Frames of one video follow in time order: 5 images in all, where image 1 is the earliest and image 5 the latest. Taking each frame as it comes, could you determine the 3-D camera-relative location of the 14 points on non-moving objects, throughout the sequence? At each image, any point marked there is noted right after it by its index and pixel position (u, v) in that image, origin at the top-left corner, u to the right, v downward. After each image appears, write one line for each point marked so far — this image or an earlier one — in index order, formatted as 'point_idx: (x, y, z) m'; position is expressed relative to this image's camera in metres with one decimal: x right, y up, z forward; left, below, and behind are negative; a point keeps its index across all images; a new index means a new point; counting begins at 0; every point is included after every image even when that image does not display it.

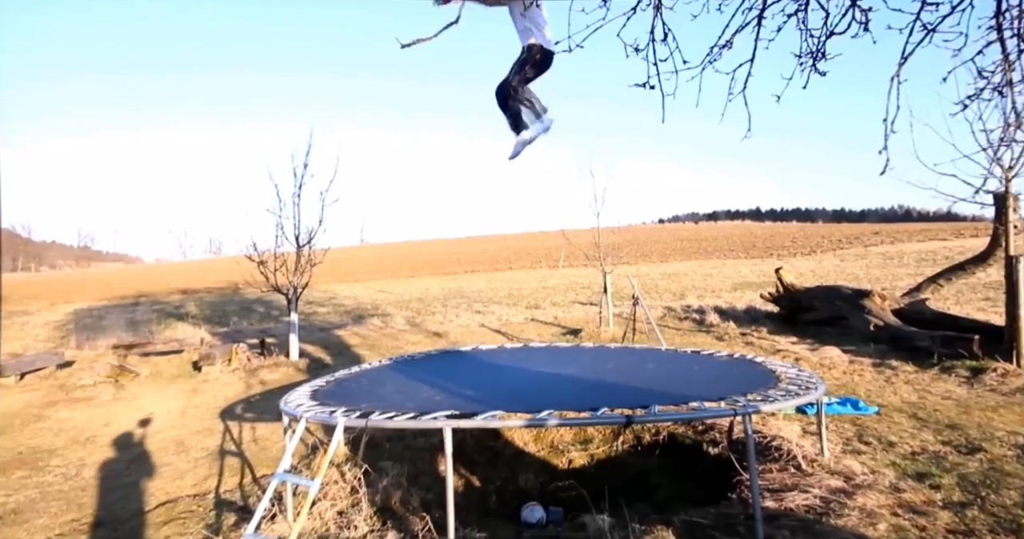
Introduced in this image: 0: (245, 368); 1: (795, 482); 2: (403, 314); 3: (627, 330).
0: (-4.1, -1.5, +9.4) m
1: (+2.0, -1.5, +4.4) m
2: (-2.8, -1.1, +15.6) m
3: (+2.2, -1.2, +11.8) m
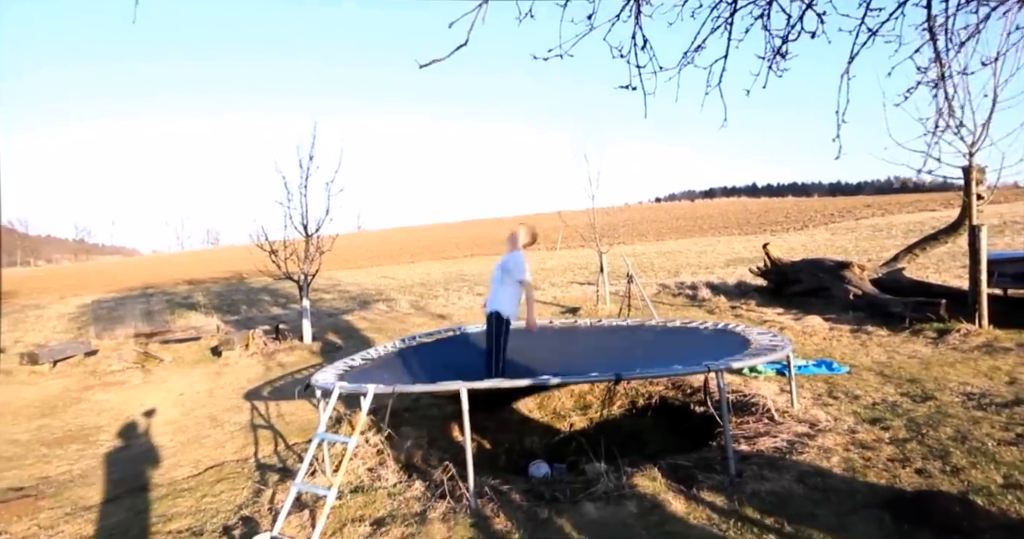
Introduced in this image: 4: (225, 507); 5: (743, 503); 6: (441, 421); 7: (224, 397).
0: (-4.1, -1.3, +10.1) m
1: (+2.1, -1.3, +5.0) m
2: (-2.8, -0.8, +16.2) m
3: (+2.2, -0.8, +12.4) m
4: (-2.0, -1.7, +4.4) m
5: (+1.4, -1.4, +3.7) m
6: (-0.7, -1.6, +6.3) m
7: (-3.7, -1.6, +7.8) m
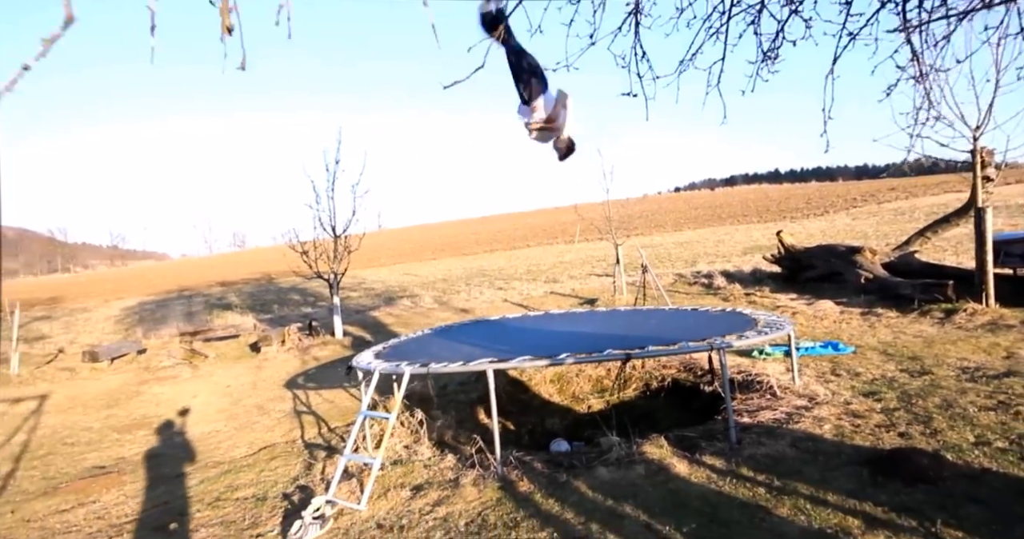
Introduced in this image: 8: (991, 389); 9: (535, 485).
0: (-3.7, -1.3, +10.7) m
1: (+2.3, -1.2, +5.5) m
2: (-2.2, -0.7, +16.8) m
3: (+2.6, -0.6, +12.8) m
4: (-1.9, -1.7, +5.0) m
5: (+1.5, -1.3, +4.1) m
6: (-0.5, -1.5, +6.9) m
7: (-3.4, -1.6, +8.5) m
8: (+4.0, -1.0, +5.2) m
9: (+0.2, -1.5, +4.3) m
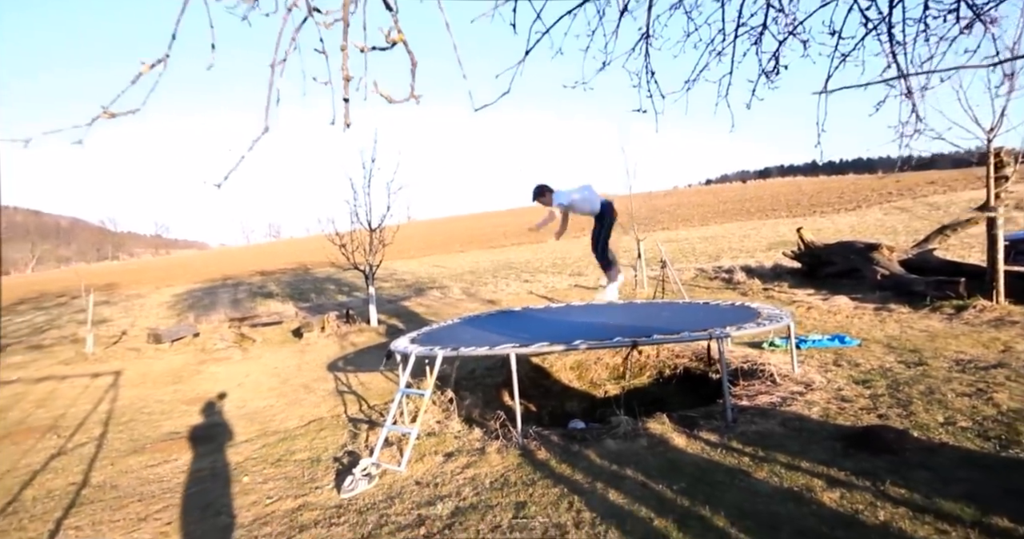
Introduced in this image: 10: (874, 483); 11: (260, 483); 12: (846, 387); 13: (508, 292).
0: (-3.3, -1.2, +11.5) m
1: (+2.5, -1.2, +6.0) m
2: (-1.5, -0.4, +17.5) m
3: (+3.2, -0.5, +13.3) m
4: (-1.7, -1.6, +5.7) m
5: (+1.7, -1.3, +4.7) m
6: (-0.2, -1.4, +7.5) m
7: (-3.0, -1.5, +9.2) m
8: (+4.2, -1.0, +5.6) m
9: (+0.3, -1.5, +4.9) m
10: (+2.1, -1.2, +3.5) m
11: (-2.0, -1.7, +4.9) m
12: (+3.2, -1.1, +5.8) m
13: (-0.1, -0.6, +15.3) m
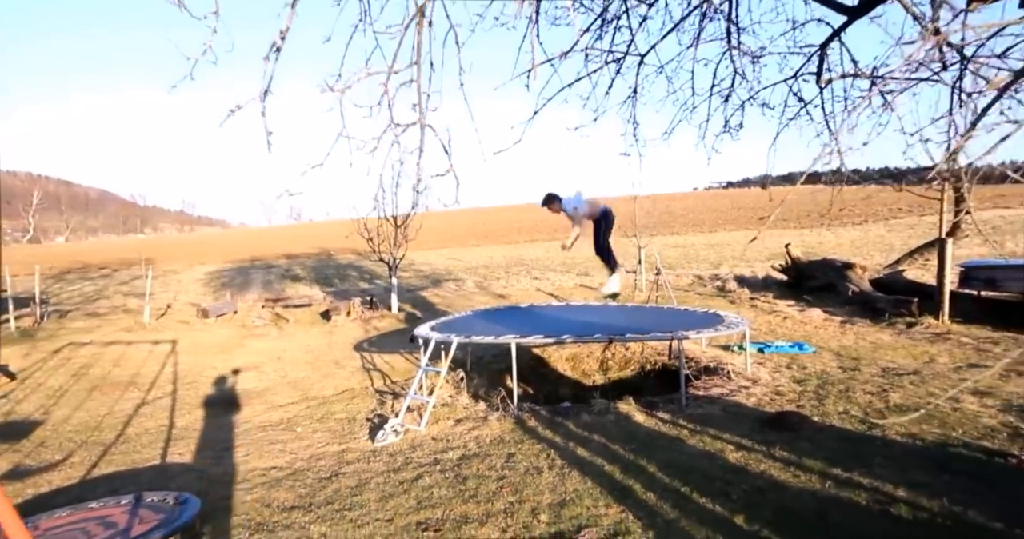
0: (-3.1, -1.0, +12.9) m
1: (+2.5, -1.3, +7.3) m
2: (-1.2, -0.3, +18.8) m
3: (+3.3, -0.6, +14.6) m
4: (-1.7, -1.6, +7.1) m
5: (+1.6, -1.4, +6.0) m
6: (-0.2, -1.5, +8.9) m
7: (-3.0, -1.4, +10.7) m
8: (+4.2, -1.3, +6.9) m
9: (+0.3, -1.5, +6.3) m
10: (+2.0, -1.4, +4.8) m
11: (-2.0, -1.7, +6.3) m
12: (+3.2, -1.3, +7.1) m
13: (+0.1, -0.5, +16.7) m
